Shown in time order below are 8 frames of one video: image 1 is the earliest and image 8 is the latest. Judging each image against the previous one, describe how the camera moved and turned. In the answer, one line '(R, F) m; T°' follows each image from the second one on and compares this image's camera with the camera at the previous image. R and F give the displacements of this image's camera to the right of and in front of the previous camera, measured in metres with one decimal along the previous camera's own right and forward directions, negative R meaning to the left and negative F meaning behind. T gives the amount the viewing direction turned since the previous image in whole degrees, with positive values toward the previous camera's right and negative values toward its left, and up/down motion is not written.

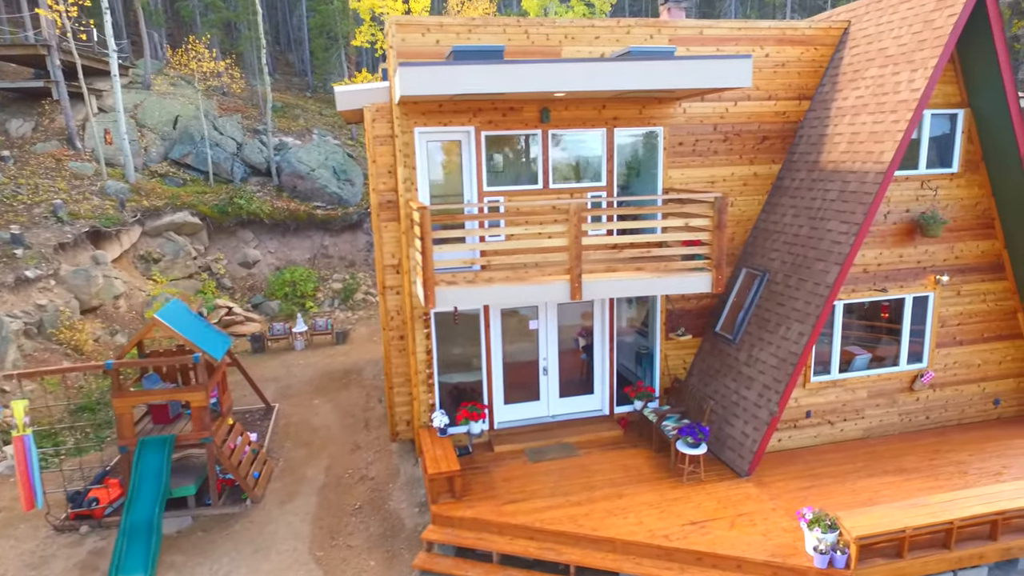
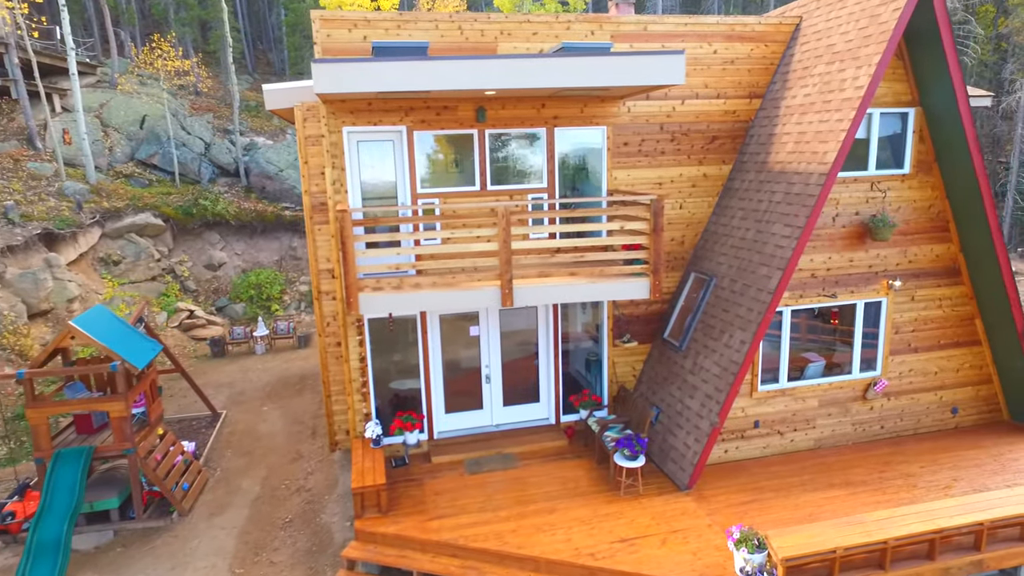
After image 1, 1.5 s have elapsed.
(+0.9, +0.3) m; 0°
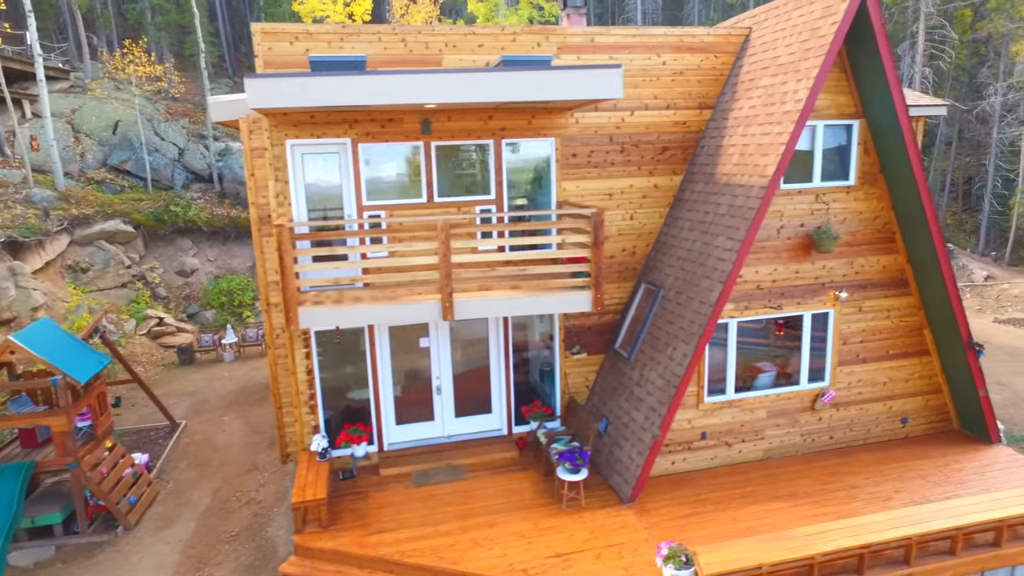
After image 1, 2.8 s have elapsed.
(+0.7, 0.0) m; 0°
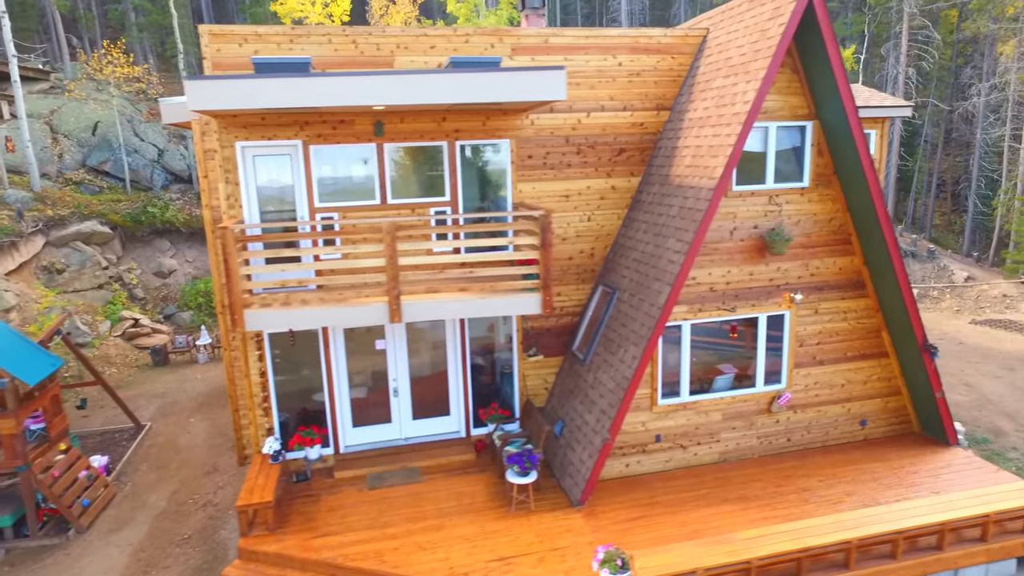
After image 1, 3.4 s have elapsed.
(+0.7, 0.0) m; 0°
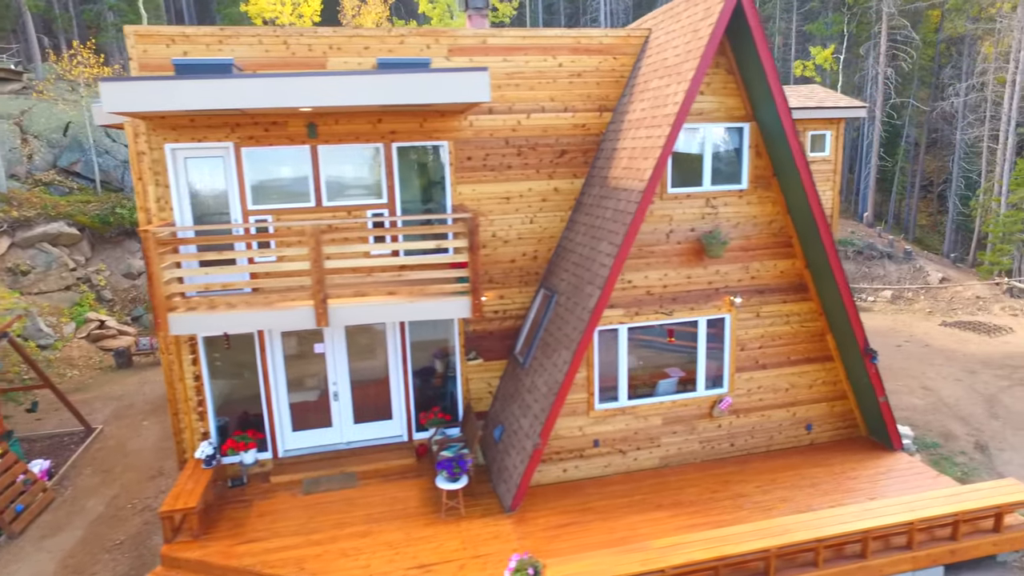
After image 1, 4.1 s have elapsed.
(+0.9, +0.1) m; 0°
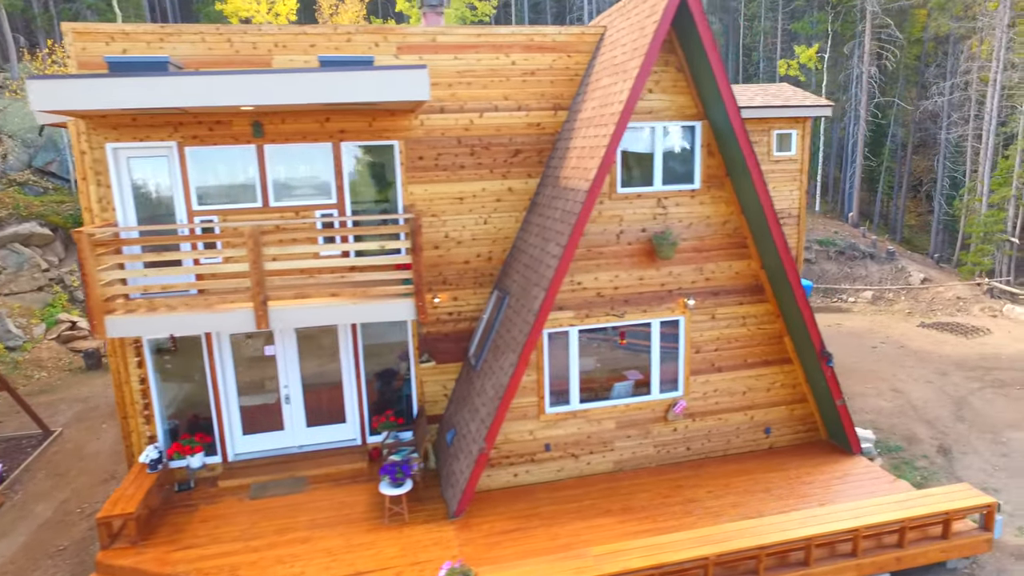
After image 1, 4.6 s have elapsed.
(+0.7, +0.1) m; 0°
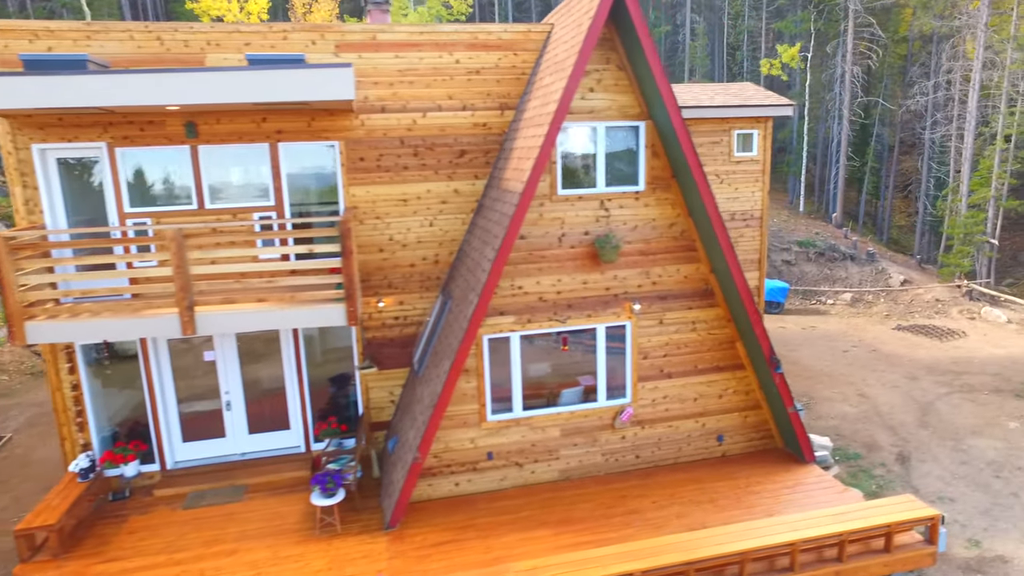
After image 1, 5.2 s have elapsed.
(+0.8, +0.2) m; 0°
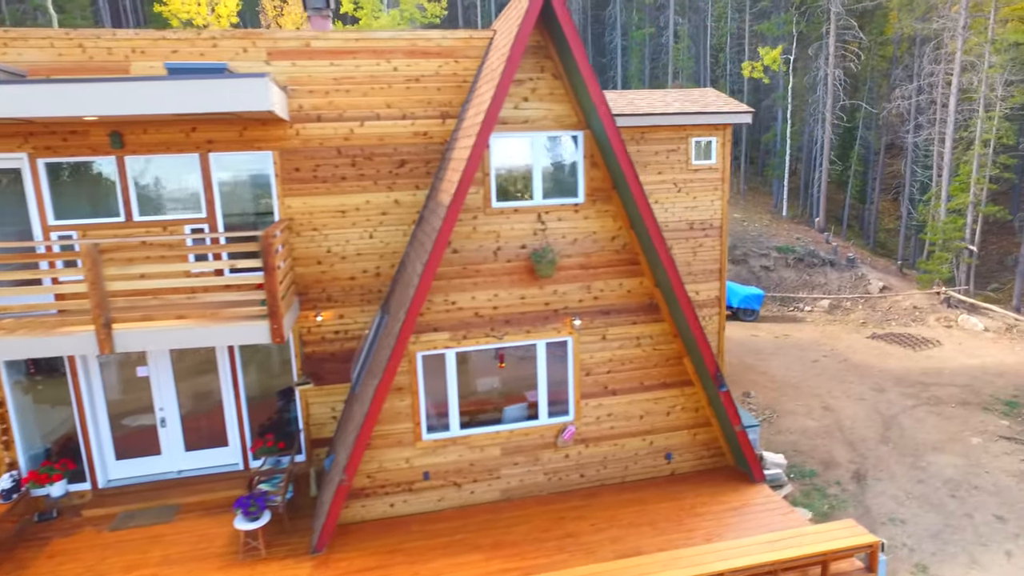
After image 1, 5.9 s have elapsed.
(+0.9, +0.3) m; 0°
